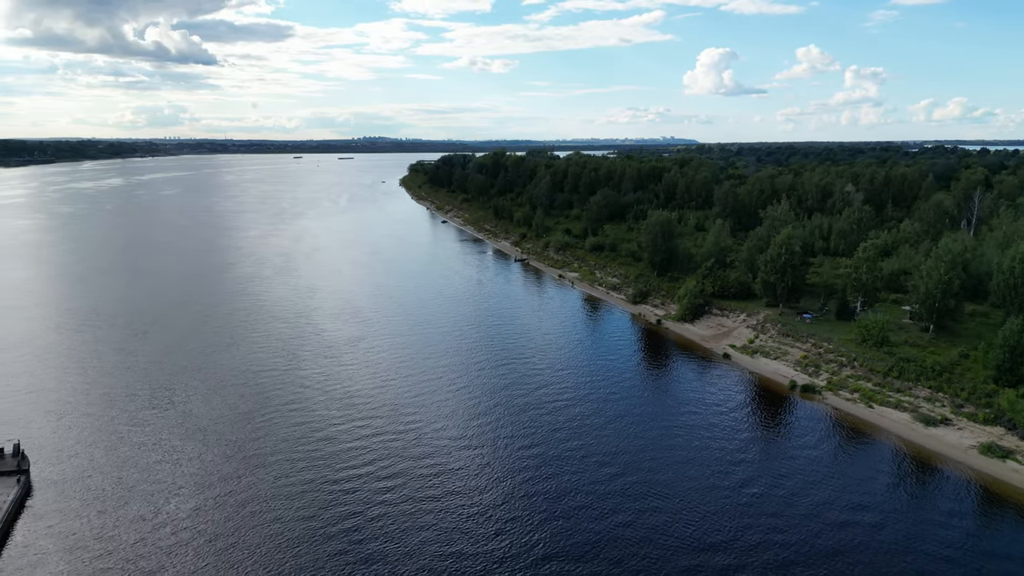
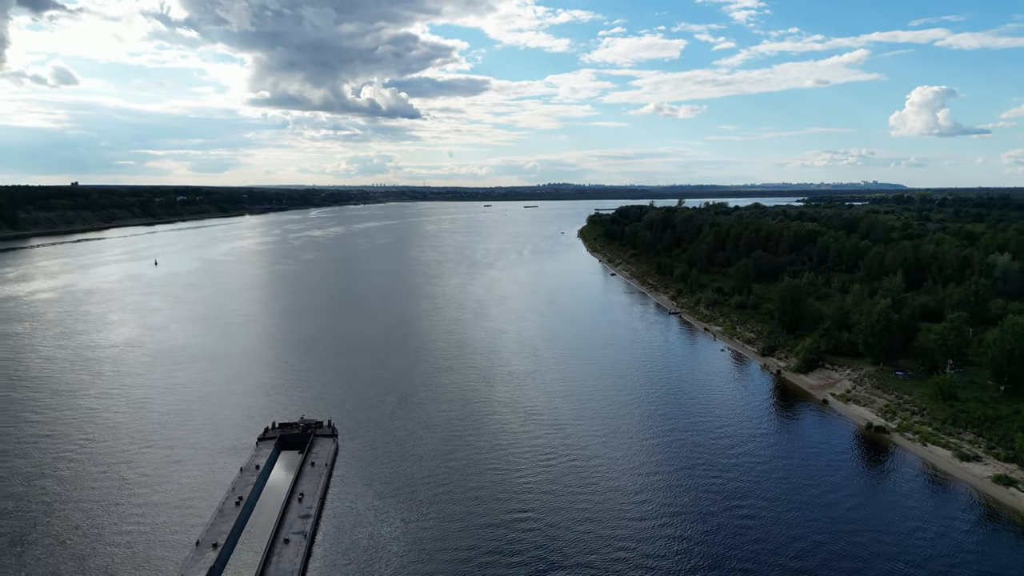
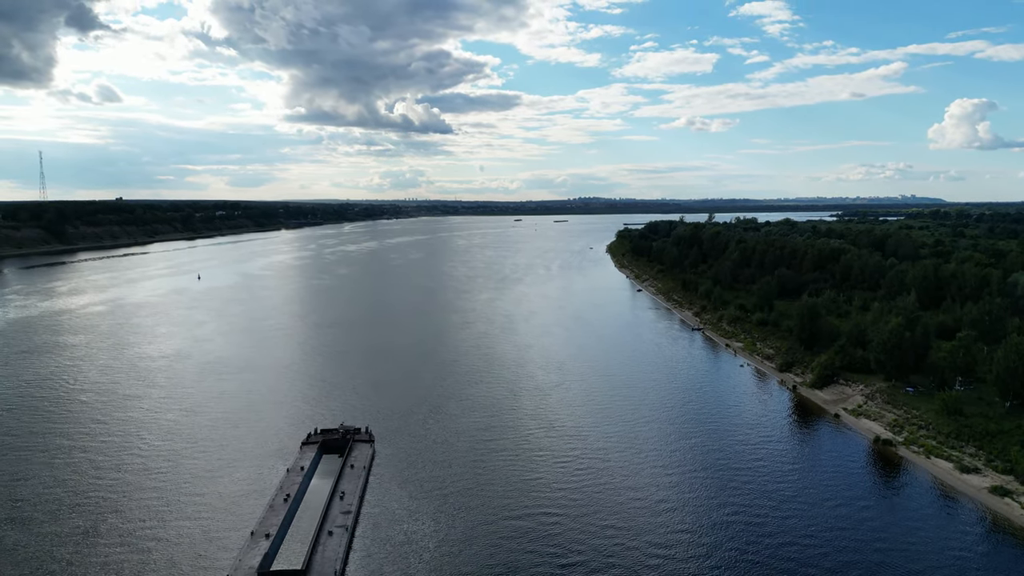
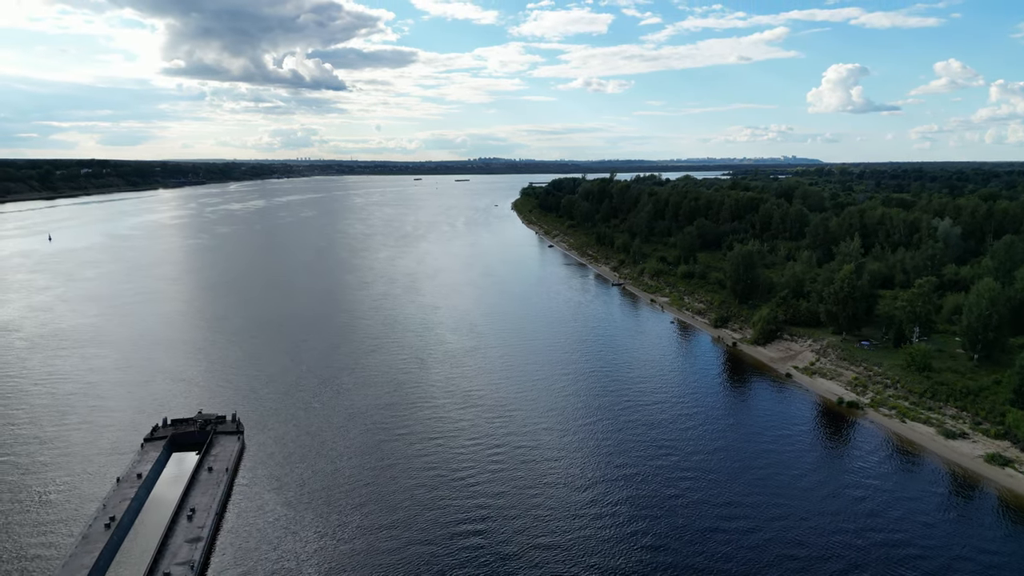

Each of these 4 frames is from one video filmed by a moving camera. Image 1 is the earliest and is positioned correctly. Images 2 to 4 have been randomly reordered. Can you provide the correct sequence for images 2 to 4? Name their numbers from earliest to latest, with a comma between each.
4, 2, 3
